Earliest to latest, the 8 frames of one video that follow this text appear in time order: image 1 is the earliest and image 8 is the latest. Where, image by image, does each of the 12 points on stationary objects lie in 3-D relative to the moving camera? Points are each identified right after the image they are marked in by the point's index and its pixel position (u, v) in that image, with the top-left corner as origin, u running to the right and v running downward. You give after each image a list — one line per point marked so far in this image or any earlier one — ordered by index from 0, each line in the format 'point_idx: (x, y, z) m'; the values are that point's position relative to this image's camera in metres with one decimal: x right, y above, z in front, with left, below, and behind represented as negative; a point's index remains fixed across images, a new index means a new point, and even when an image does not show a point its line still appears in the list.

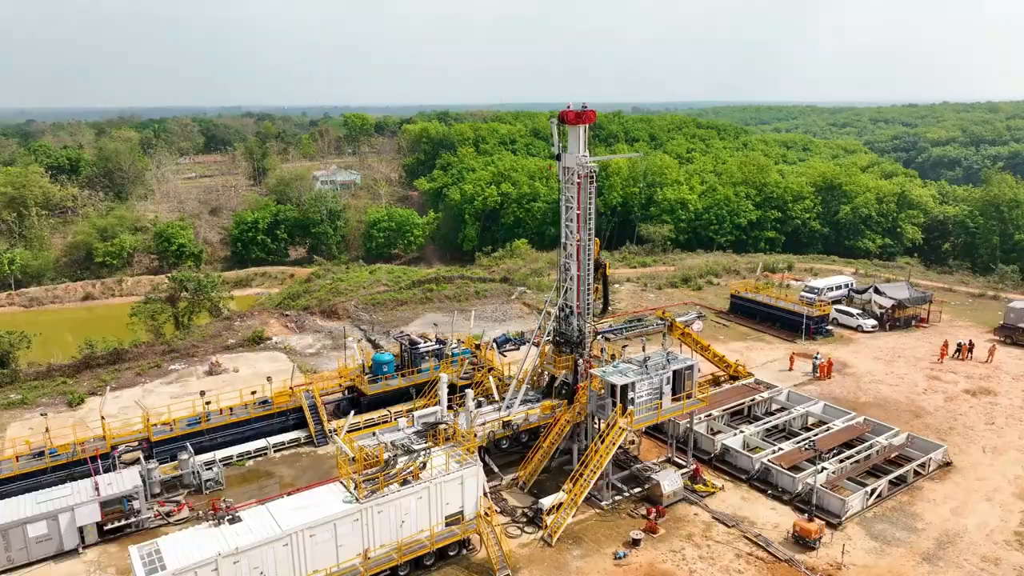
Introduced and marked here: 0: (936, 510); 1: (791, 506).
0: (+11.5, -6.0, +18.9) m
1: (+7.6, -5.9, +18.9) m
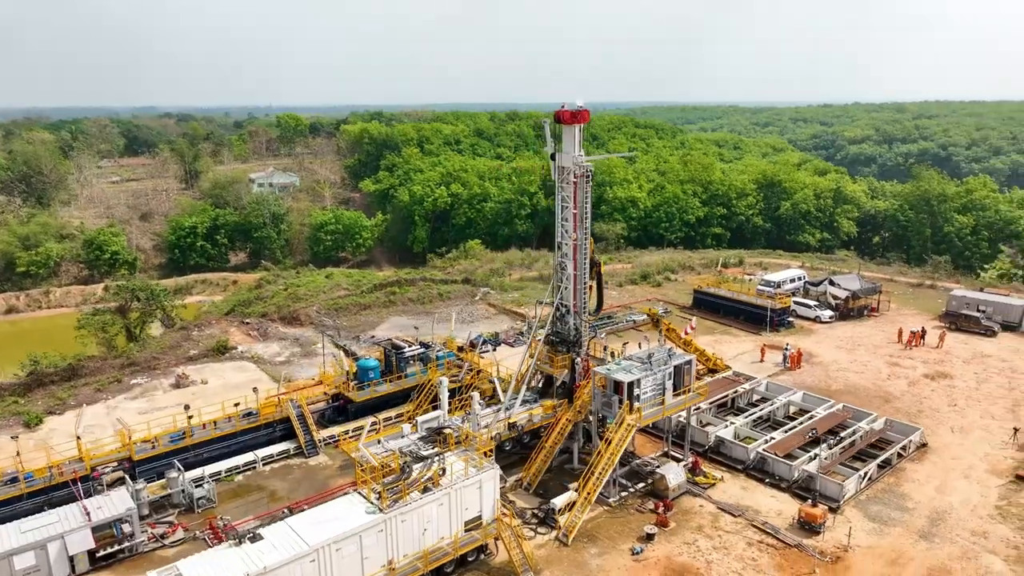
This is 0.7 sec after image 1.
0: (+11.7, -5.7, +19.9) m
1: (+7.8, -5.7, +19.6) m
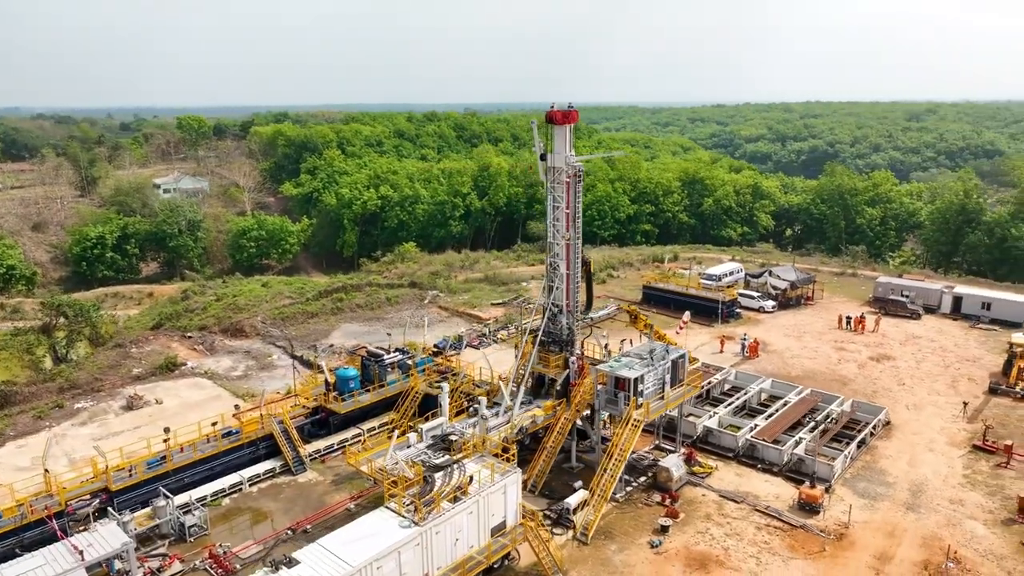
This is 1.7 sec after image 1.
0: (+11.7, -5.3, +21.3) m
1: (+7.9, -5.5, +20.4) m
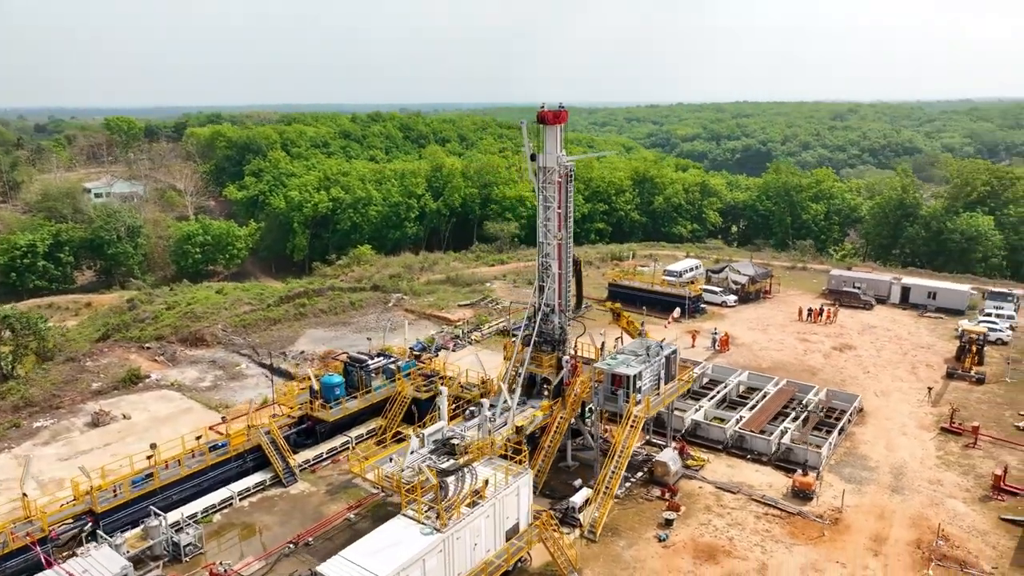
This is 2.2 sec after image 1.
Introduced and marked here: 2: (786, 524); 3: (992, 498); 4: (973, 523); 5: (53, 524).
0: (+11.5, -5.1, +22.2) m
1: (+7.8, -5.3, +21.1) m
2: (+7.1, -6.1, +18.2) m
3: (+13.3, -5.8, +19.4) m
4: (+12.0, -6.1, +18.3) m
5: (-10.8, -5.5, +16.5) m
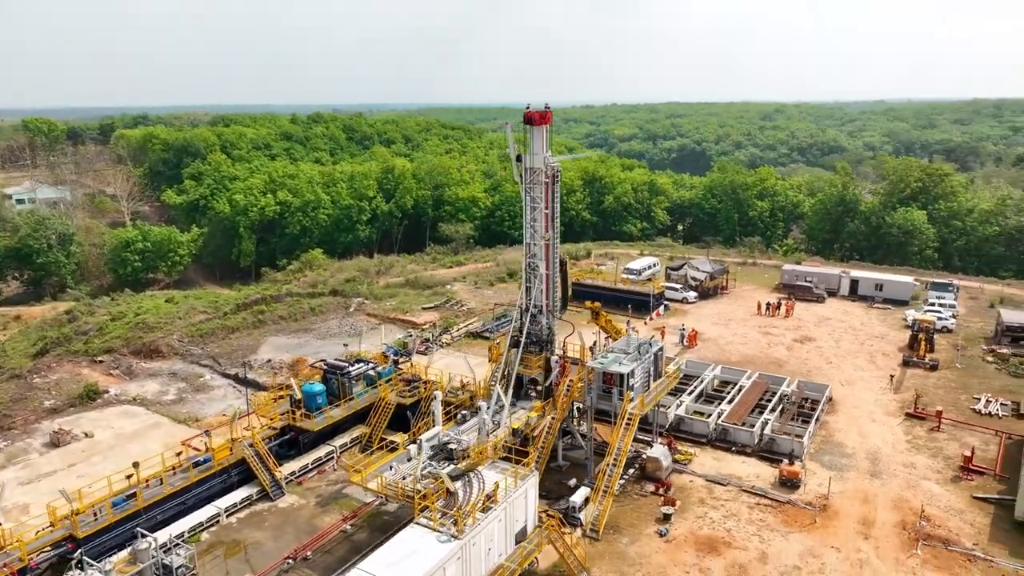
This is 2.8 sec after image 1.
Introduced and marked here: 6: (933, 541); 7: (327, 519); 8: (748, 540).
0: (+11.1, -4.9, +23.1) m
1: (+7.6, -5.2, +21.6) m
2: (+7.1, -6.0, +18.8) m
3: (+13.1, -5.5, +20.5) m
4: (+12.0, -5.9, +19.2) m
5: (-10.6, -5.8, +15.5) m
6: (+10.5, -6.3, +17.5) m
7: (-4.9, -6.2, +18.7) m
8: (+5.9, -6.3, +17.6) m
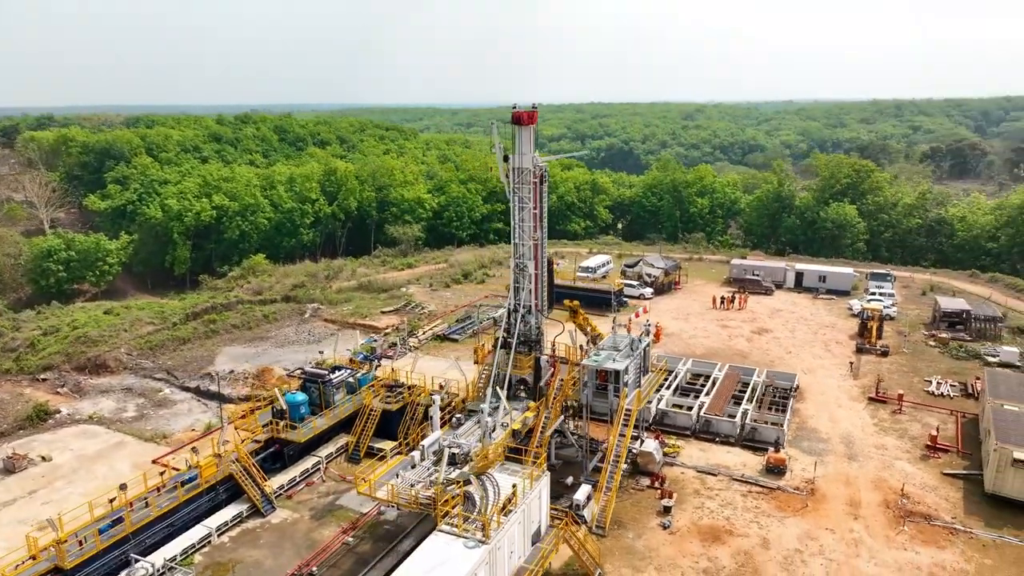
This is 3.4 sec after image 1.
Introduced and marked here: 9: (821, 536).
0: (+10.7, -4.6, +24.2) m
1: (+7.3, -5.0, +22.3) m
2: (+7.1, -5.8, +19.4) m
3: (+13.0, -5.2, +21.7) m
4: (+11.9, -5.6, +20.4) m
5: (-10.2, -6.1, +14.4) m
6: (+10.7, -6.0, +18.5) m
7: (-4.8, -6.3, +18.2) m
8: (+6.1, -6.2, +18.2) m
9: (+7.8, -6.3, +17.7) m
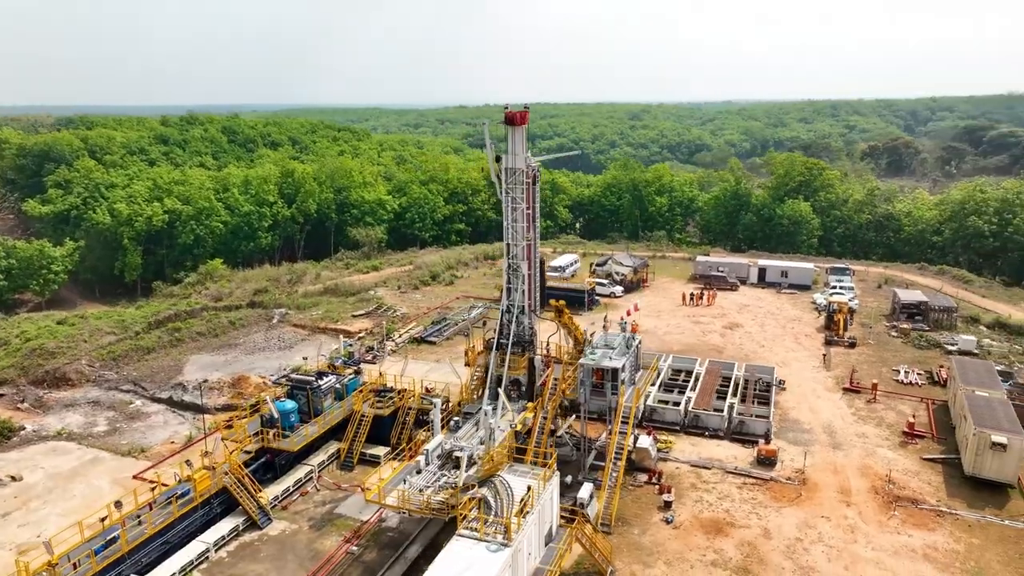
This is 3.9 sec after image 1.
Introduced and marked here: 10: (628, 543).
0: (+10.3, -4.4, +24.9) m
1: (+7.1, -4.9, +22.8) m
2: (+7.2, -5.7, +19.9) m
3: (+12.8, -5.0, +22.6) m
4: (+11.9, -5.4, +21.2) m
5: (-9.7, -6.4, +13.6) m
6: (+10.7, -5.9, +19.3) m
7: (-4.7, -6.4, +17.8) m
8: (+6.2, -6.1, +18.5) m
9: (+8.0, -6.1, +18.3) m
10: (+2.9, -6.4, +17.6) m
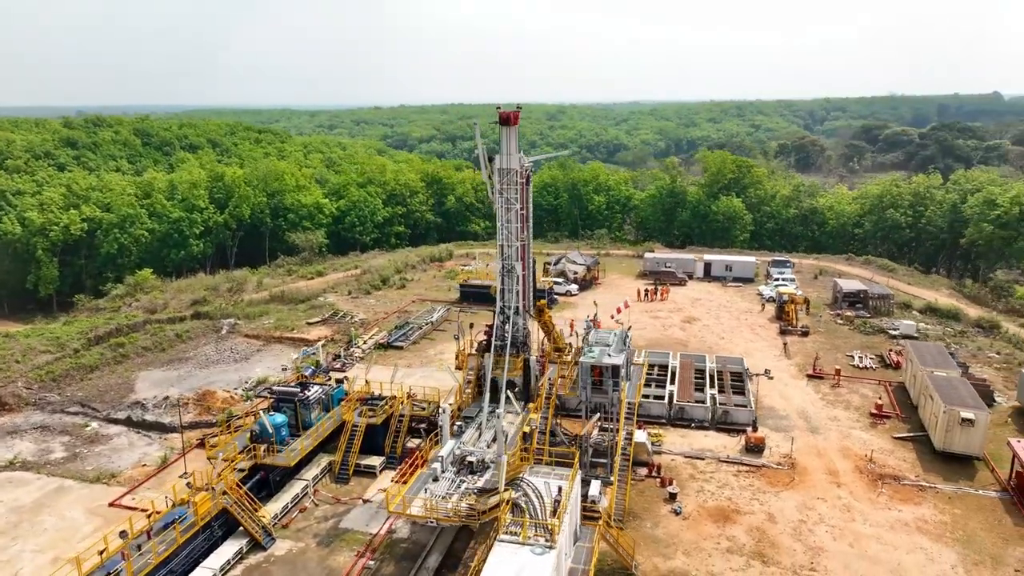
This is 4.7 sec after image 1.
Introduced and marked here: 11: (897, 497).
0: (+9.8, -4.2, +26.0) m
1: (+6.8, -4.7, +23.5) m
2: (+7.3, -5.5, +20.7) m
3: (+12.5, -4.6, +24.0) m
4: (+11.8, -5.0, +22.5) m
5: (-8.7, -6.7, +12.4) m
6: (+10.9, -5.6, +20.4) m
7: (-4.2, -6.6, +17.2) m
8: (+6.5, -5.9, +19.2) m
9: (+8.3, -5.9, +19.1) m
10: (+3.3, -6.3, +17.9) m
11: (+10.7, -5.8, +19.5) m
